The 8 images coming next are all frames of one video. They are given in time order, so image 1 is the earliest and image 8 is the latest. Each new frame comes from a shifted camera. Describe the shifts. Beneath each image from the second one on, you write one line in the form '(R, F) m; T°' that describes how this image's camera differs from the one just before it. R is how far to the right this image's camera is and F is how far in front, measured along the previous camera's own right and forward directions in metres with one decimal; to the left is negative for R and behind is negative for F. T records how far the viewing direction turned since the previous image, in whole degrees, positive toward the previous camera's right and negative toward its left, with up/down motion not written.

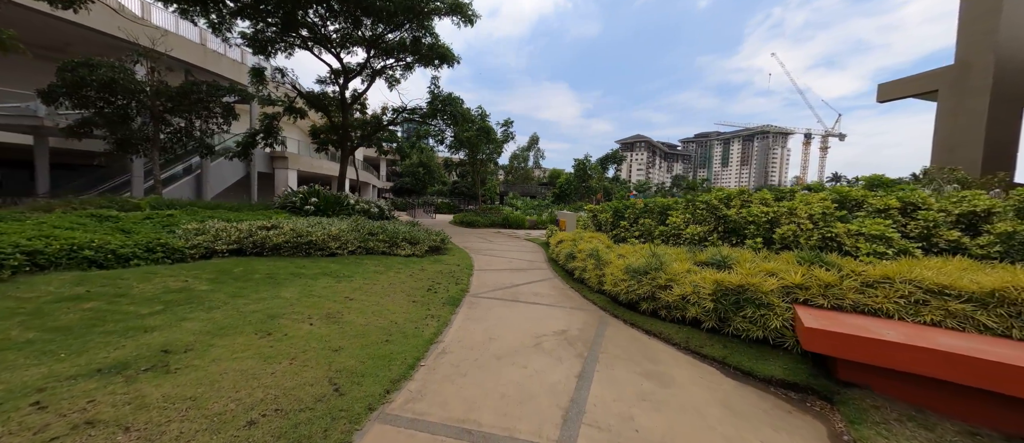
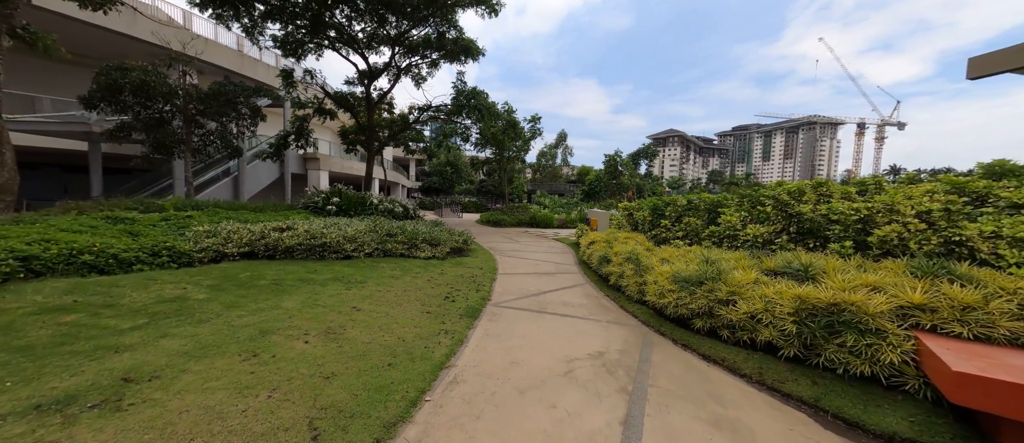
(0.0, +0.6) m; -5°
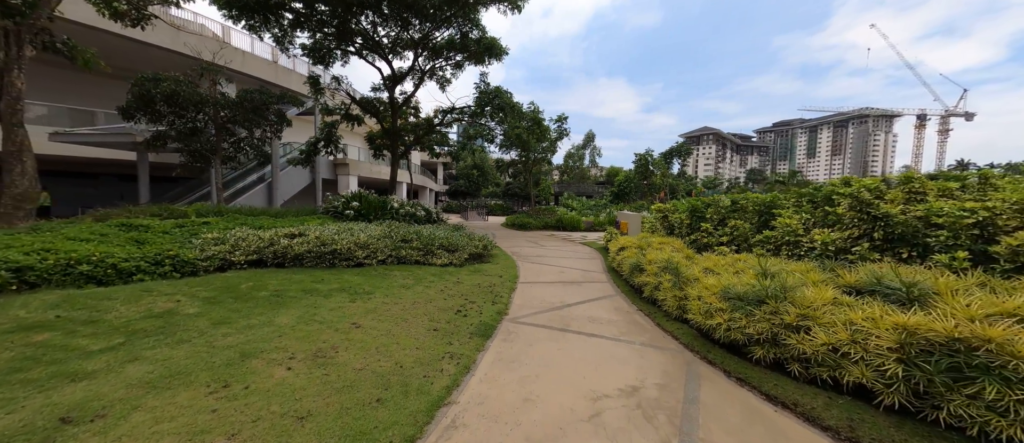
(+0.1, +0.5) m; -5°
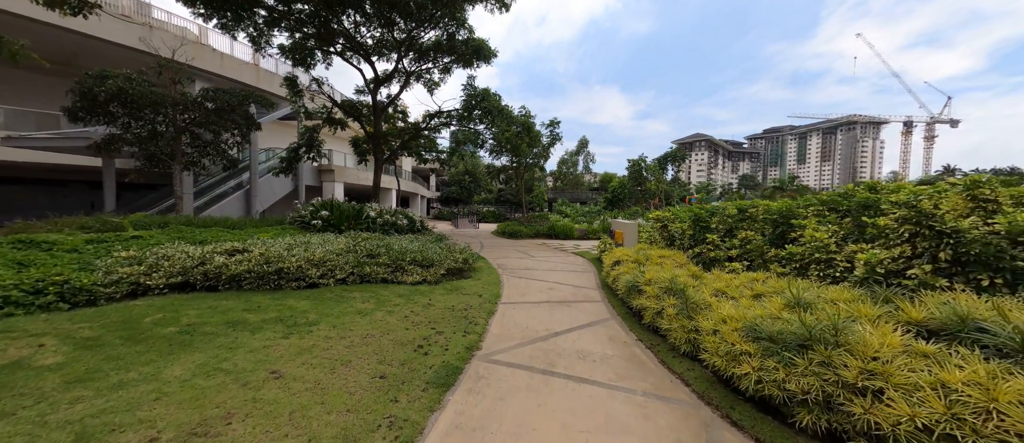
(+0.2, +0.7) m; +1°
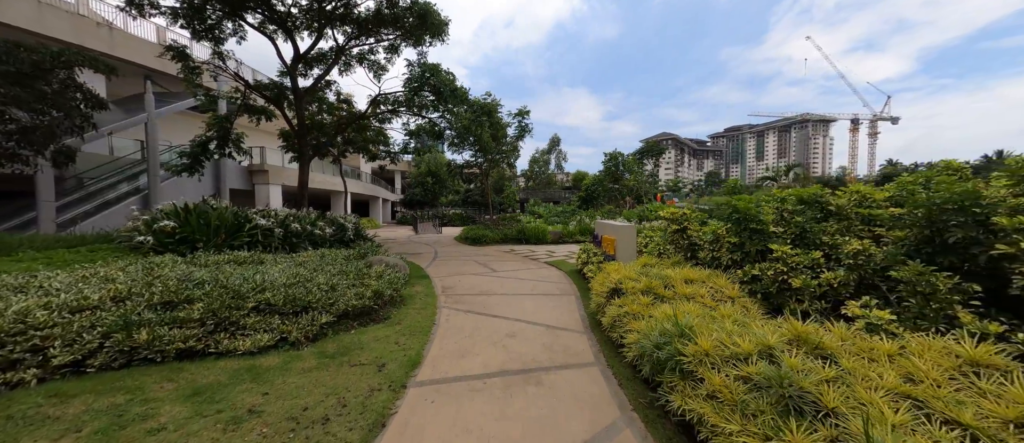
(+0.4, +2.3) m; +4°
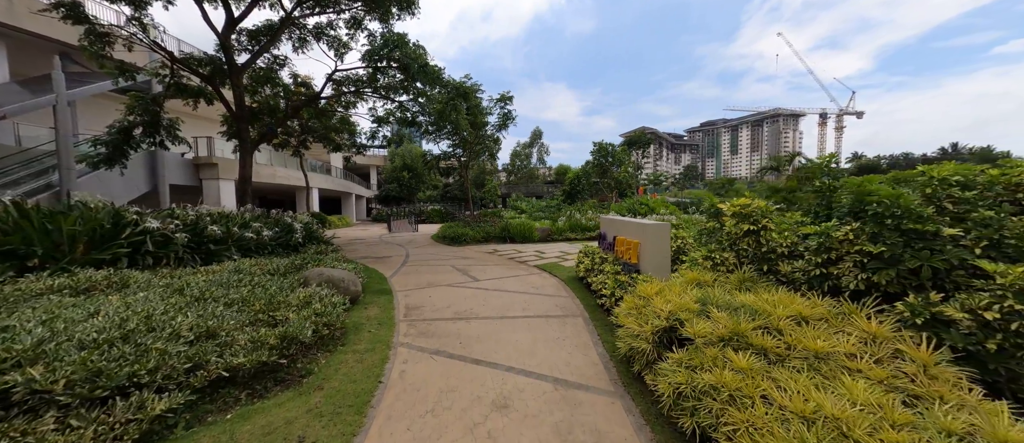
(0.0, +1.5) m; +3°
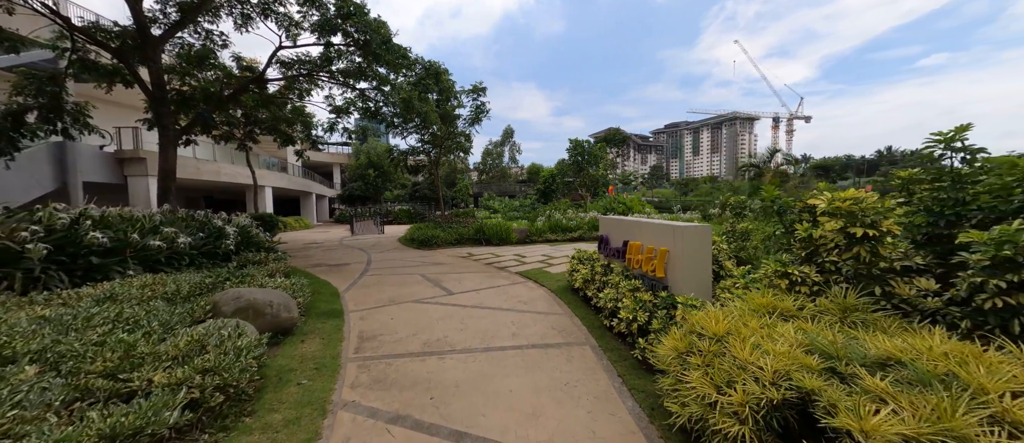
(-0.1, +1.0) m; +5°
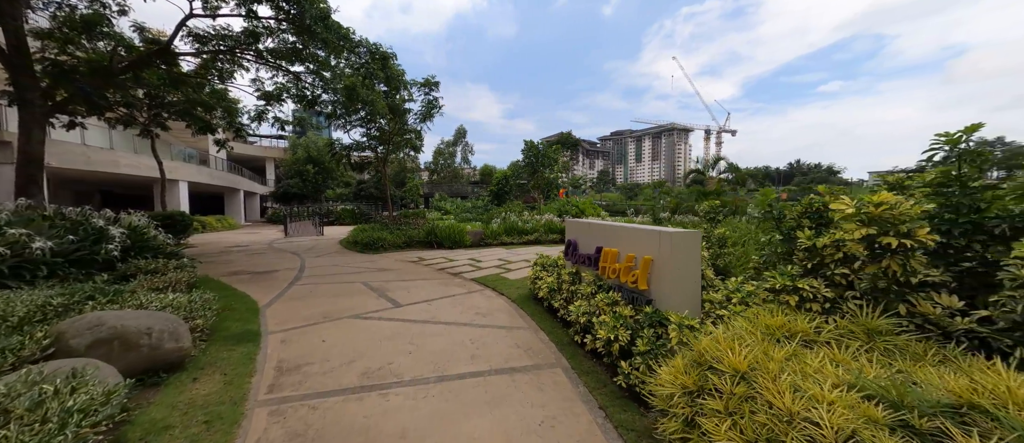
(-0.1, +0.5) m; +8°
